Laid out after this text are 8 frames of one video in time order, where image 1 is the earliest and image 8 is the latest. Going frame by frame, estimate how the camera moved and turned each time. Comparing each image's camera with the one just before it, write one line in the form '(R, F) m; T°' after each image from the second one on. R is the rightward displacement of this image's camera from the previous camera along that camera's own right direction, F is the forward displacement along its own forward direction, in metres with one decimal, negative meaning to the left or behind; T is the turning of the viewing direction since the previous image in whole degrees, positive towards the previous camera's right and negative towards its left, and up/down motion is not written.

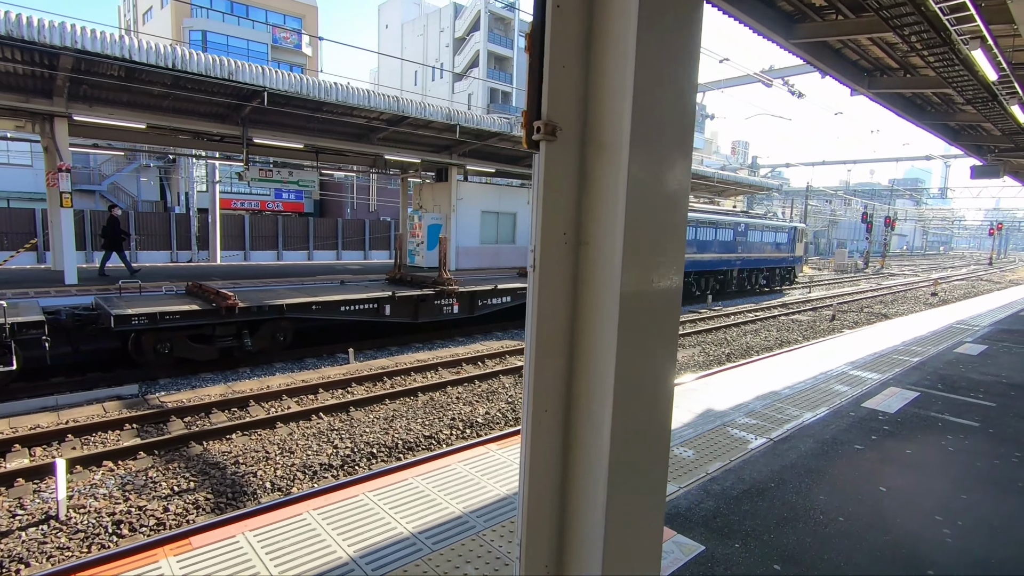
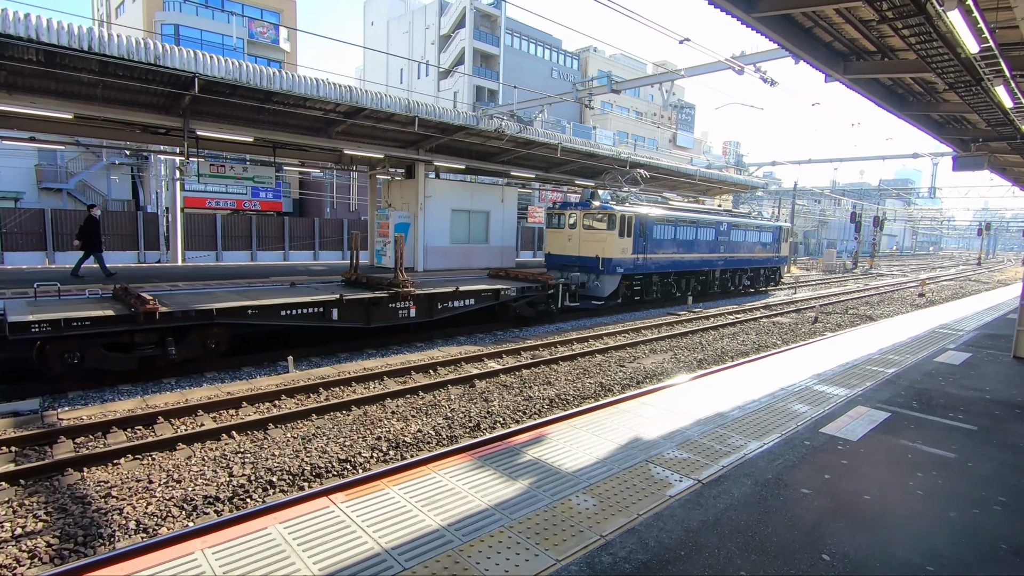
(+0.7, +0.7) m; +1°
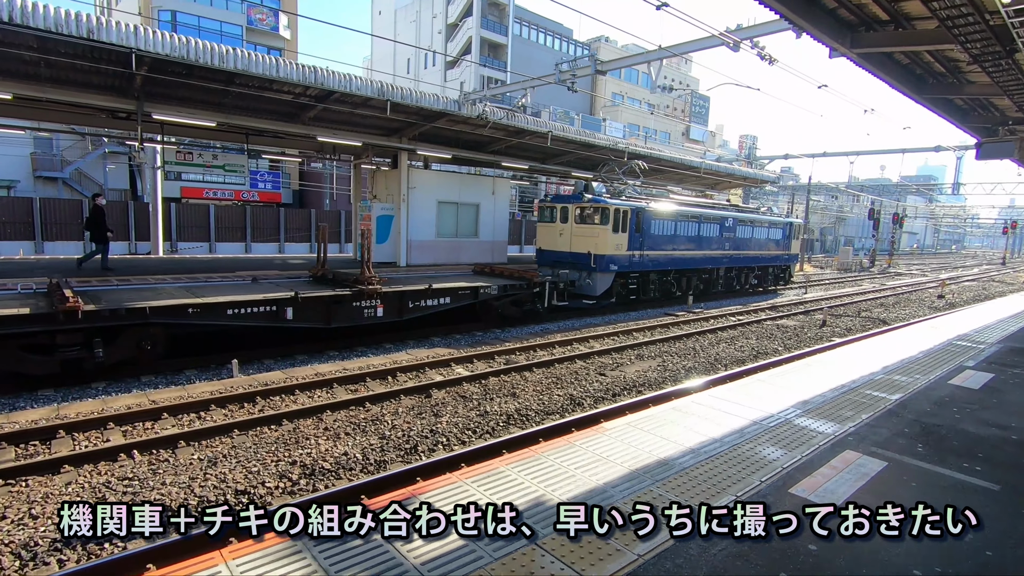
(+0.8, +0.9) m; -1°
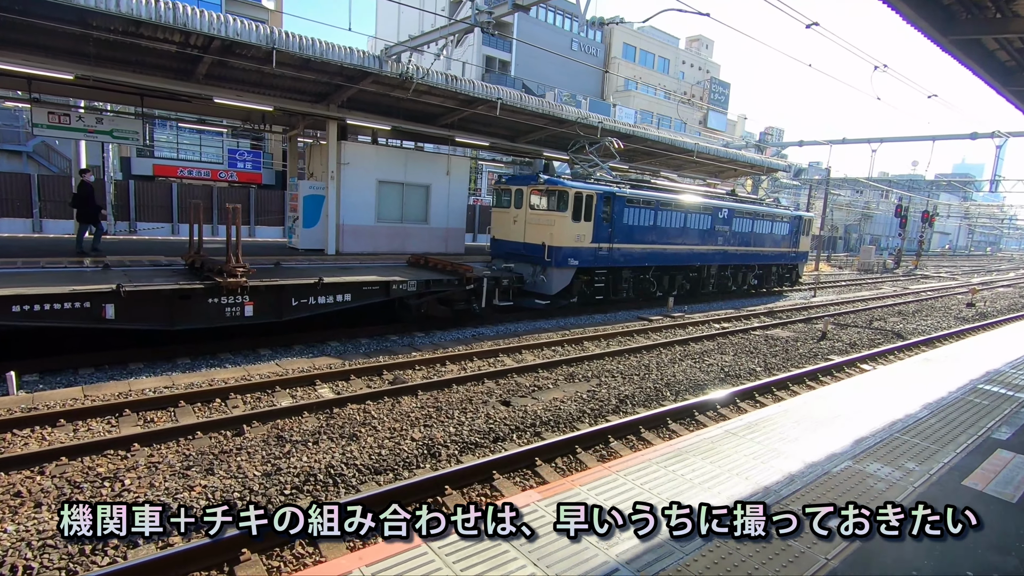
(+1.9, +2.3) m; -2°
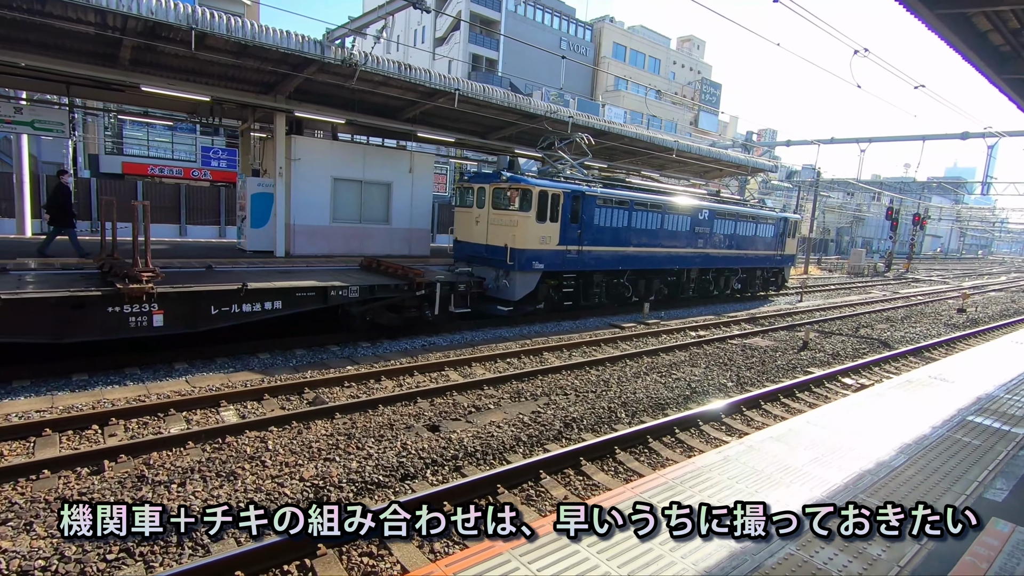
(+0.8, +0.9) m; +1°
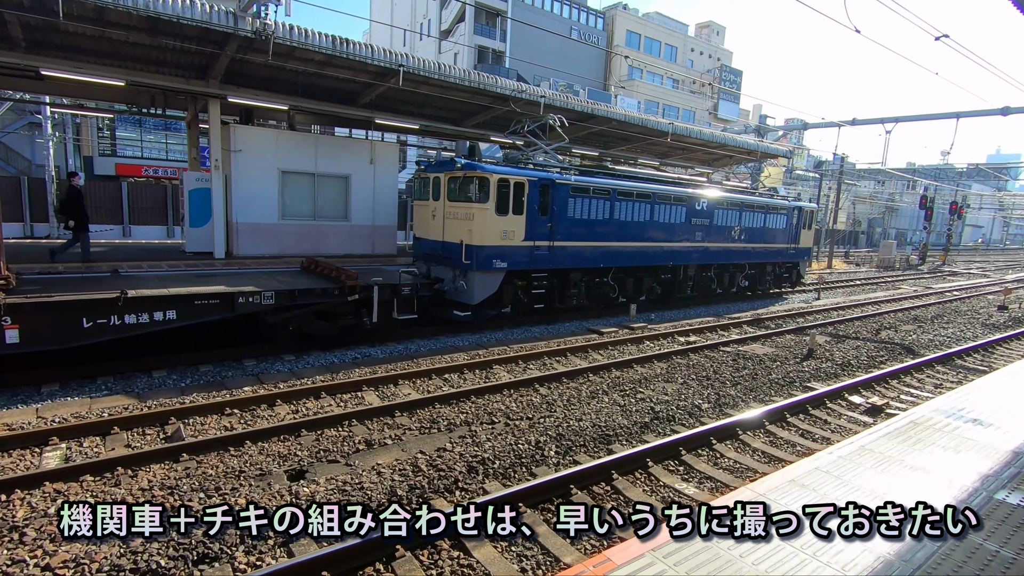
(+1.4, +1.5) m; -3°
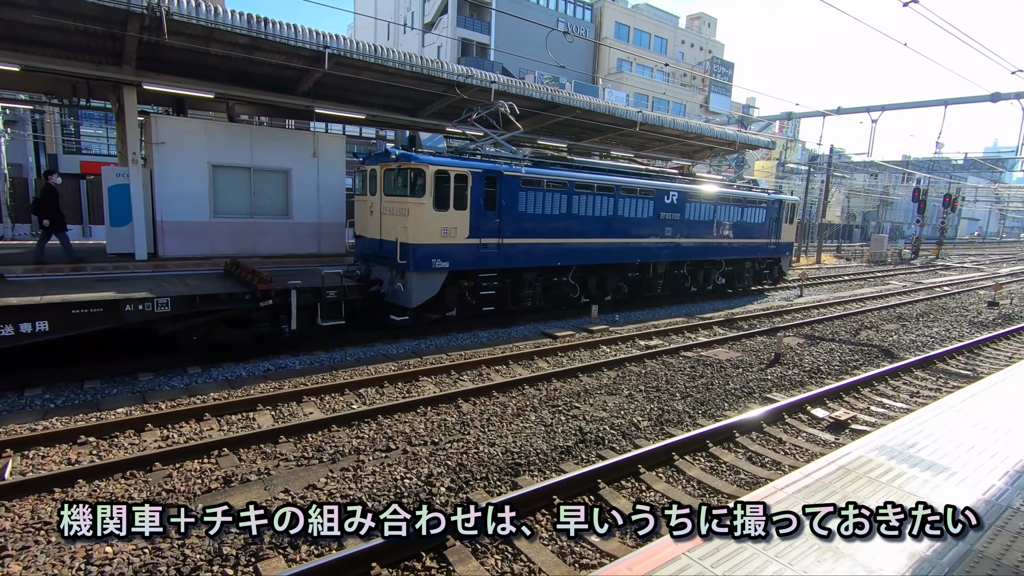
(+1.1, +0.9) m; 0°
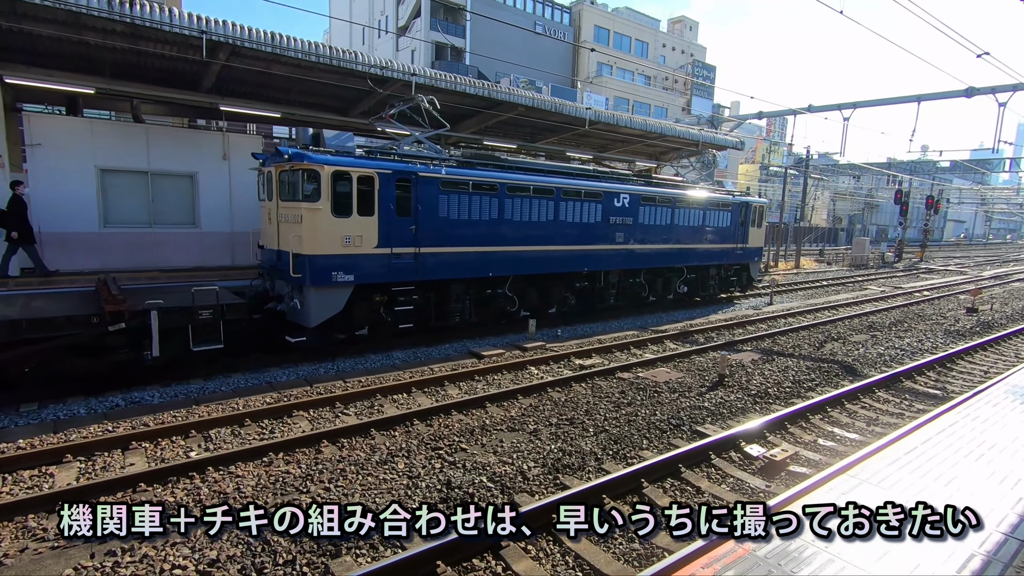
(+1.3, +1.1) m; +1°
